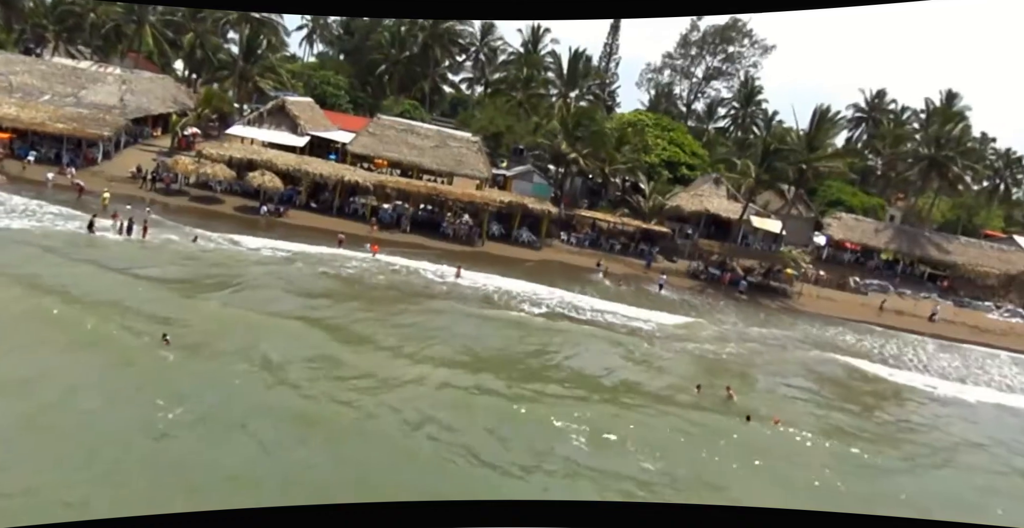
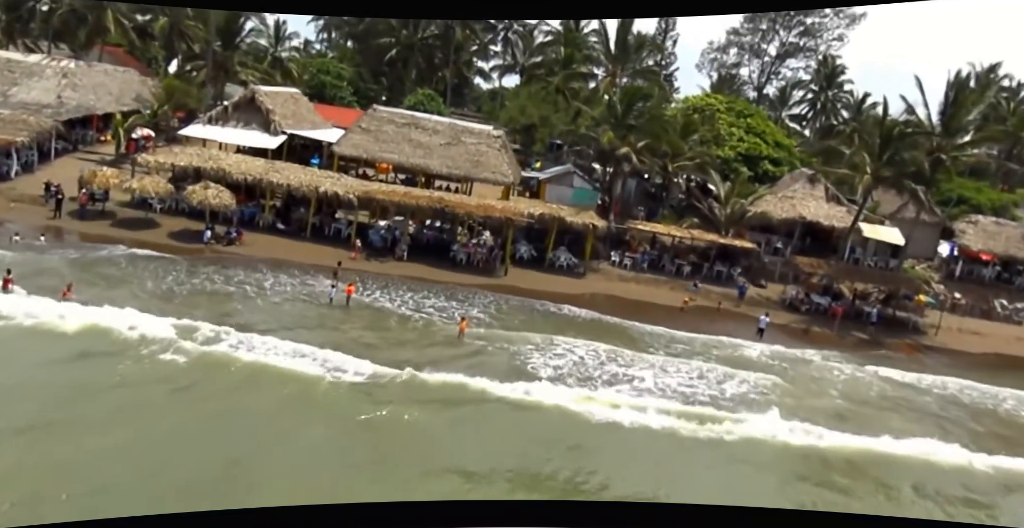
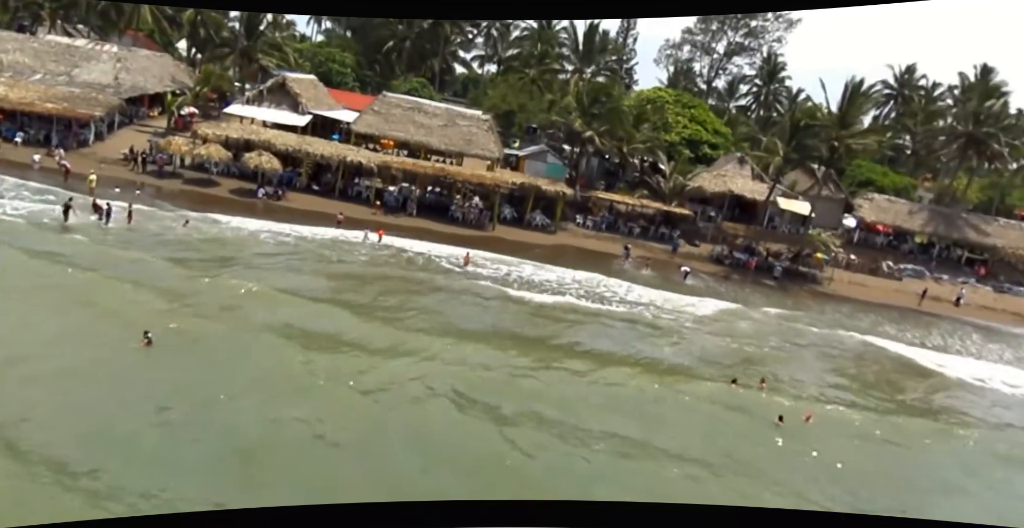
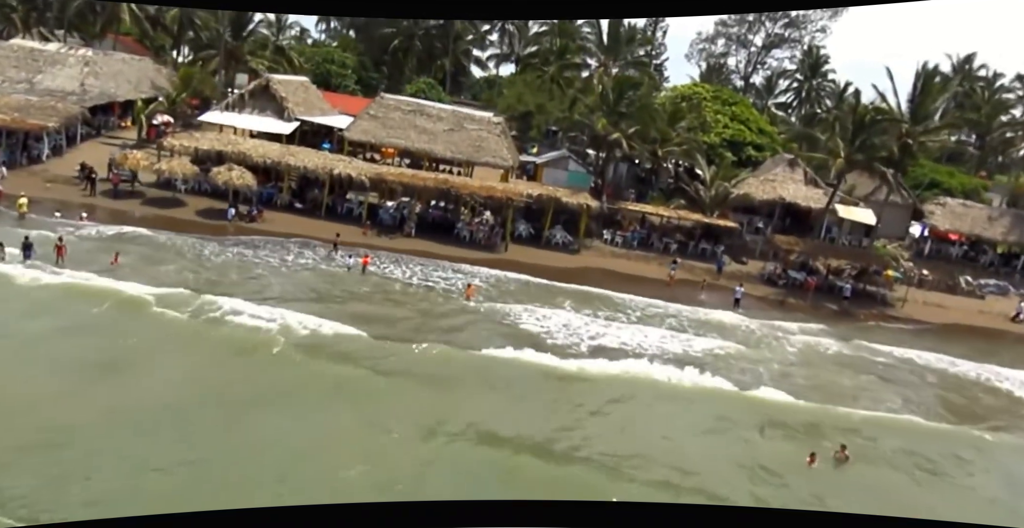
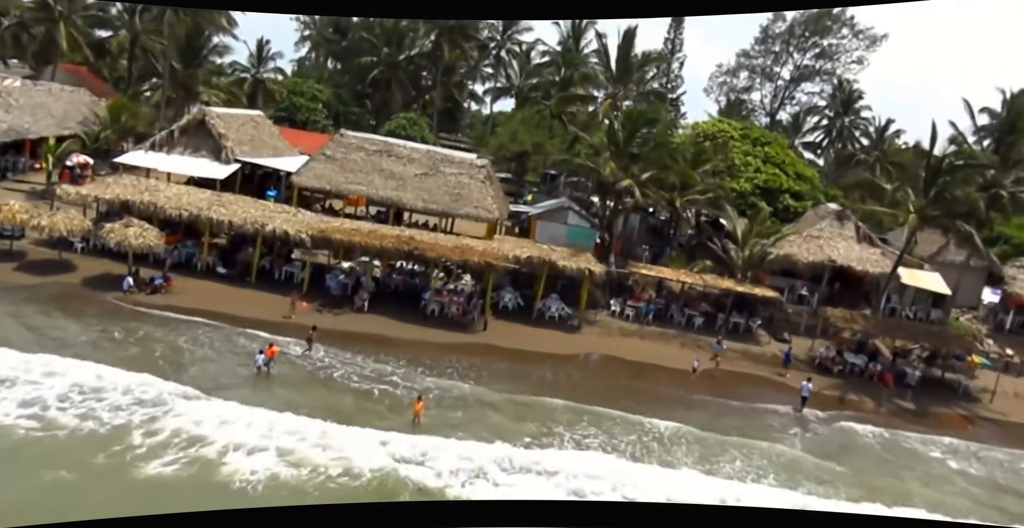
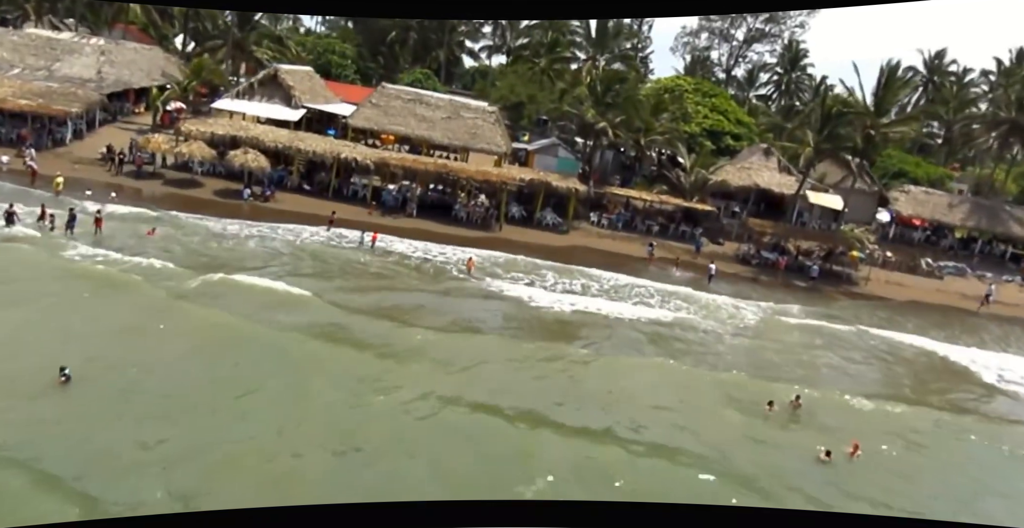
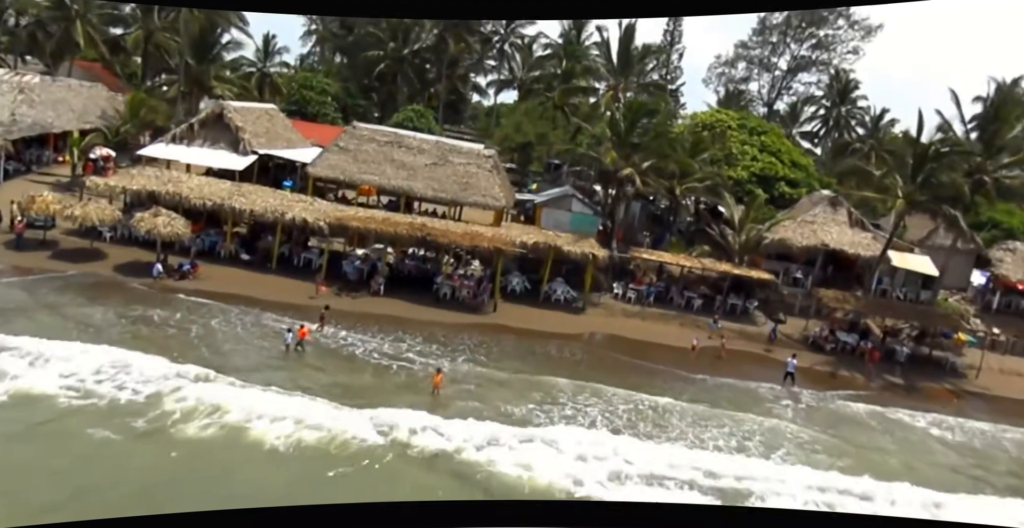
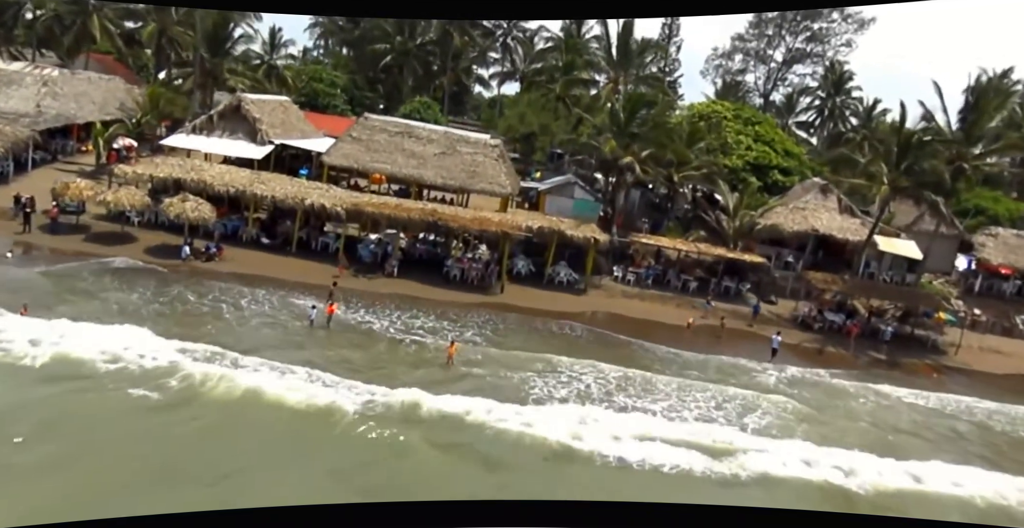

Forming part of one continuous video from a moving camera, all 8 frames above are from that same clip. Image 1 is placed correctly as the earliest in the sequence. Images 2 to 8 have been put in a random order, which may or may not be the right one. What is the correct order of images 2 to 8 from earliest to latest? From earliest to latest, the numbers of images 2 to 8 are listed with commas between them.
3, 6, 4, 2, 8, 7, 5
